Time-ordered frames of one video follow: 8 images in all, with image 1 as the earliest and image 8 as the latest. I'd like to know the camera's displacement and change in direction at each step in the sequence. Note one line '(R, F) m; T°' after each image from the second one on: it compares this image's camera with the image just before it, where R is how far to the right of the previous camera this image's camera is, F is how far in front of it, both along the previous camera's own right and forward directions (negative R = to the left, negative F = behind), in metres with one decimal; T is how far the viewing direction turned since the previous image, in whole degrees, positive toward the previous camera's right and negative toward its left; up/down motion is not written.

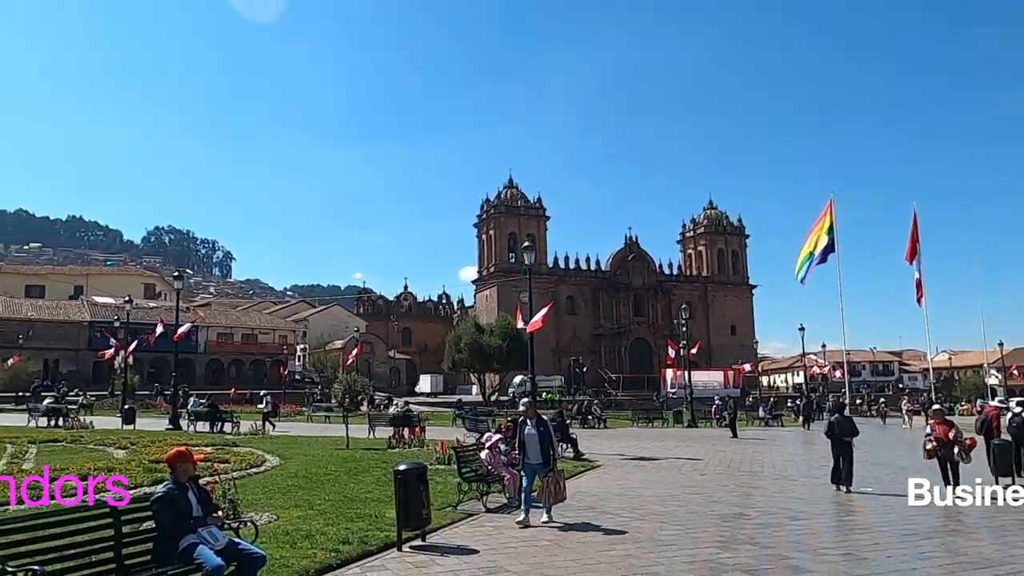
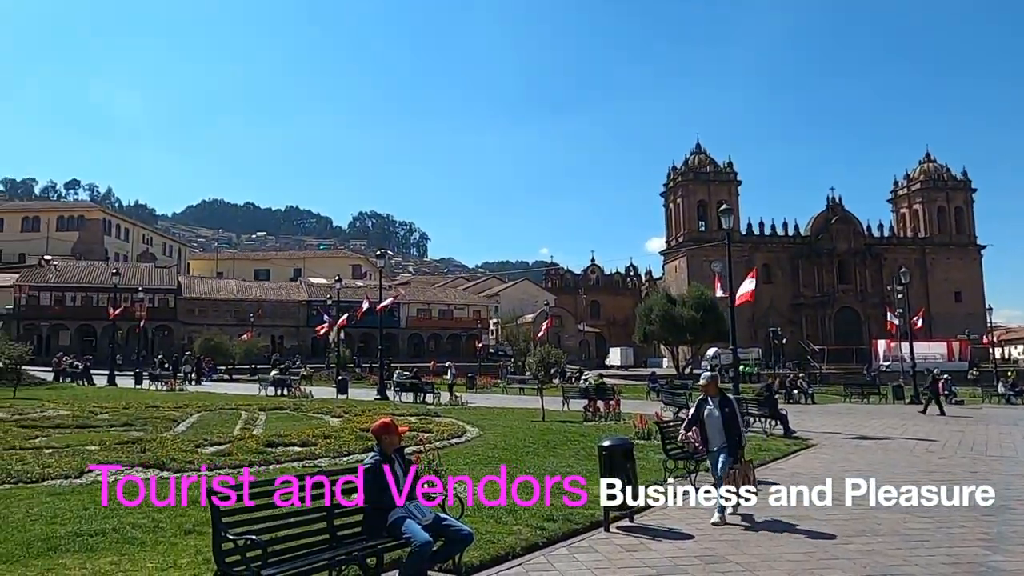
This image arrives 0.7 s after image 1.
(-0.2, +0.6) m; -14°
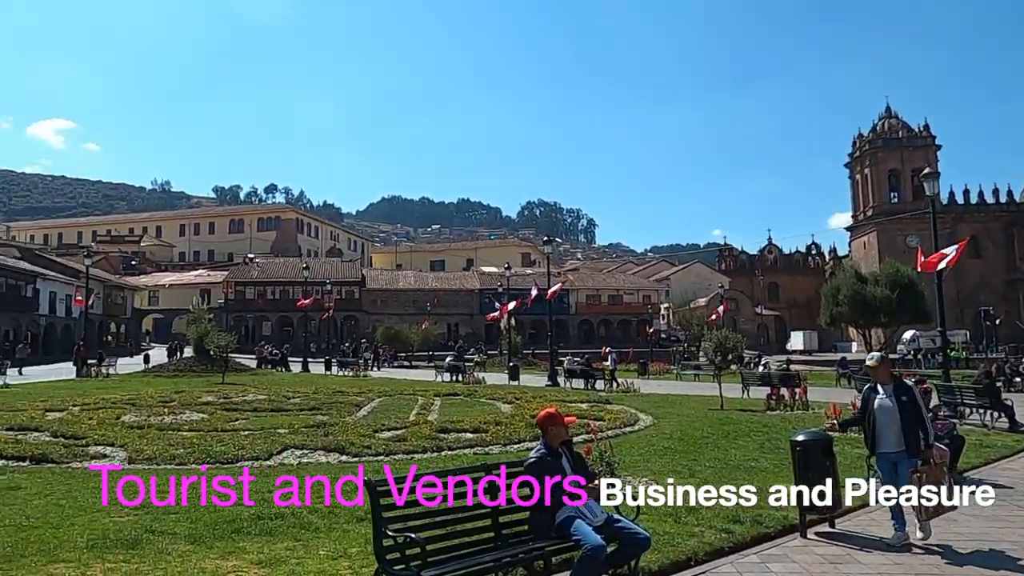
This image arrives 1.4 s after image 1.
(0.0, +0.6) m; -13°
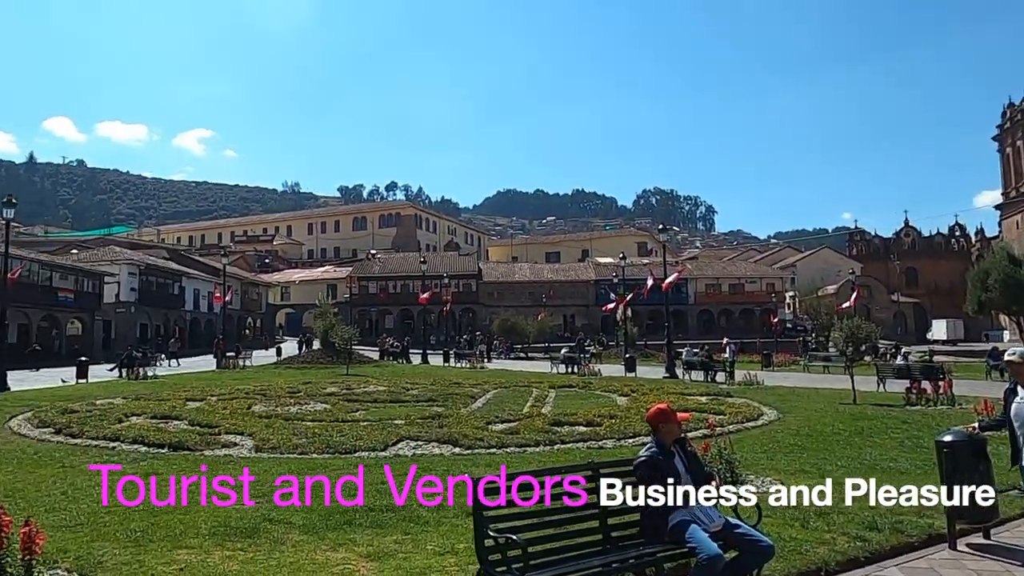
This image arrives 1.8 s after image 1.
(+0.1, +0.3) m; -9°
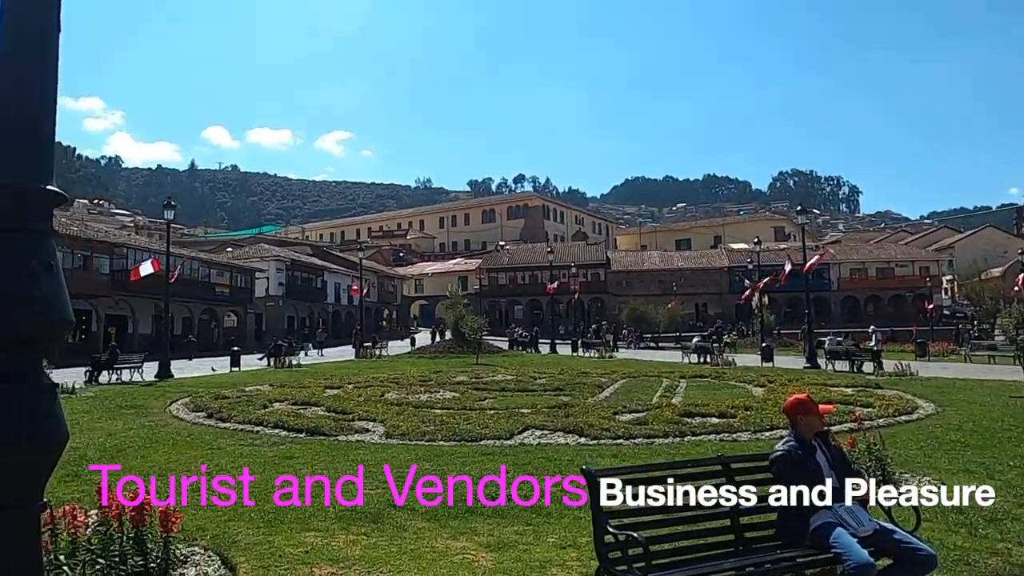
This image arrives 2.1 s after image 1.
(+0.1, +0.3) m; -10°
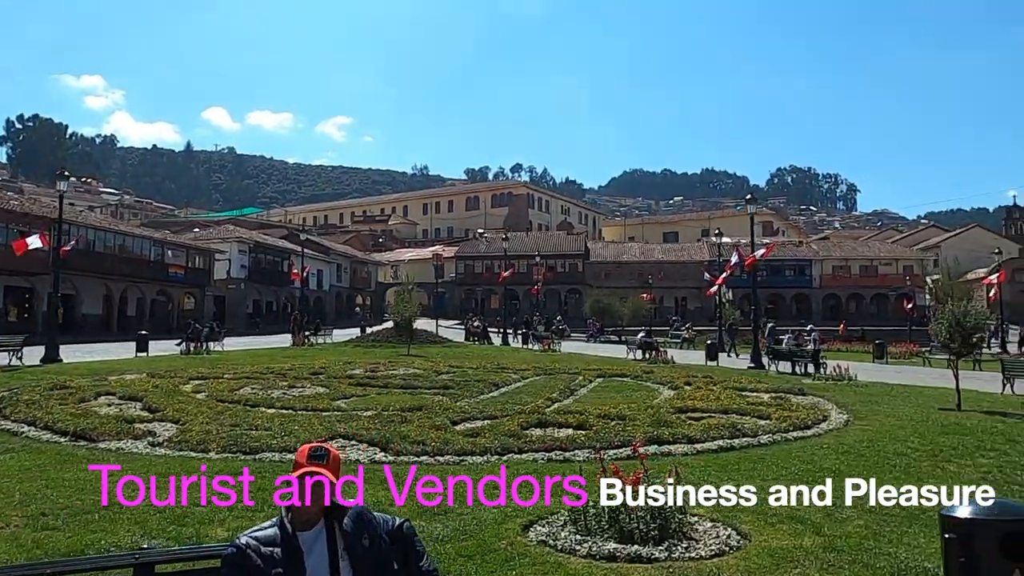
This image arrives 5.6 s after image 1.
(+2.5, +2.0) m; 0°
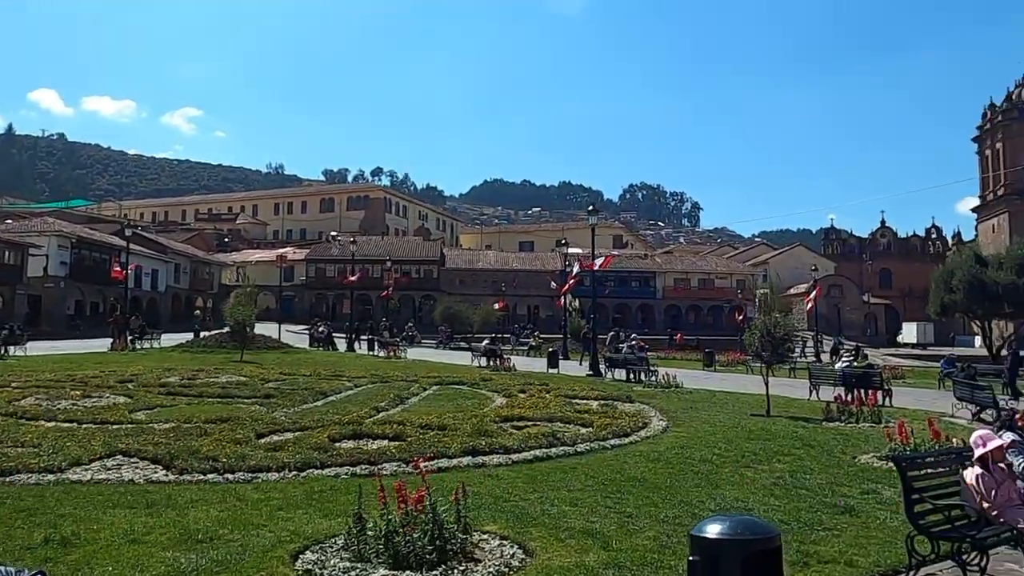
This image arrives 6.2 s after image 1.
(+0.6, +0.4) m; +11°
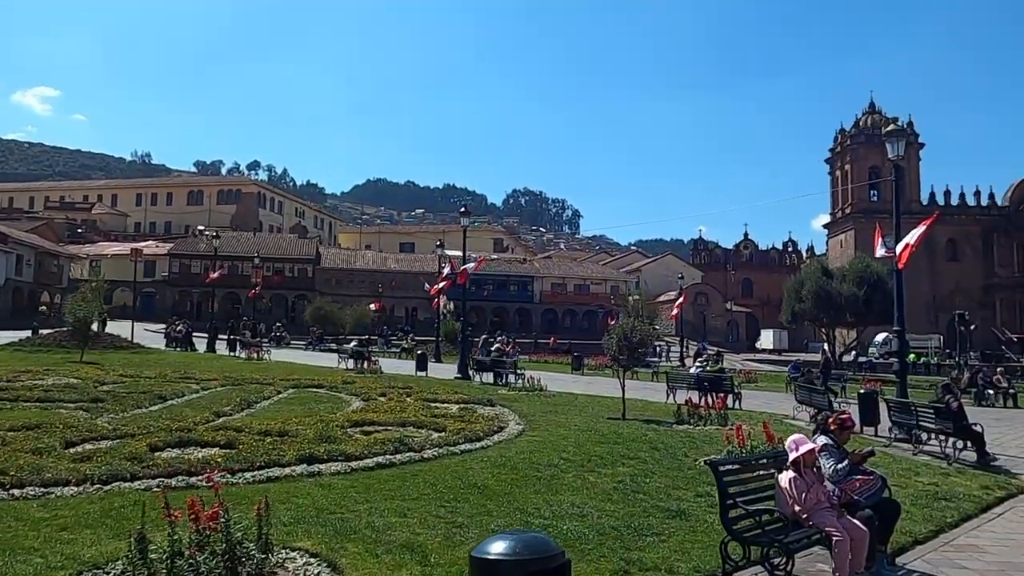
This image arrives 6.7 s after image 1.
(+0.5, +0.3) m; +9°
